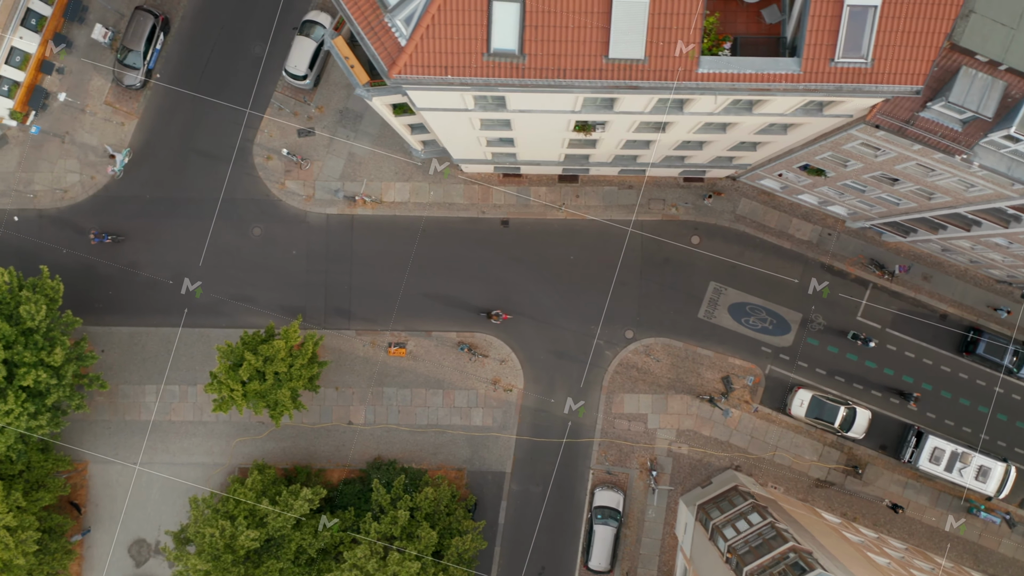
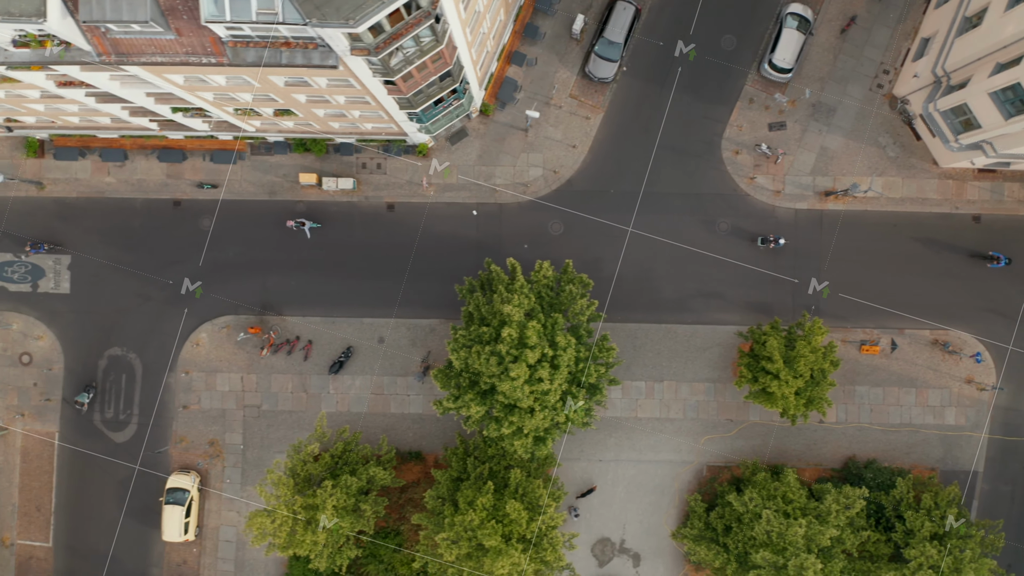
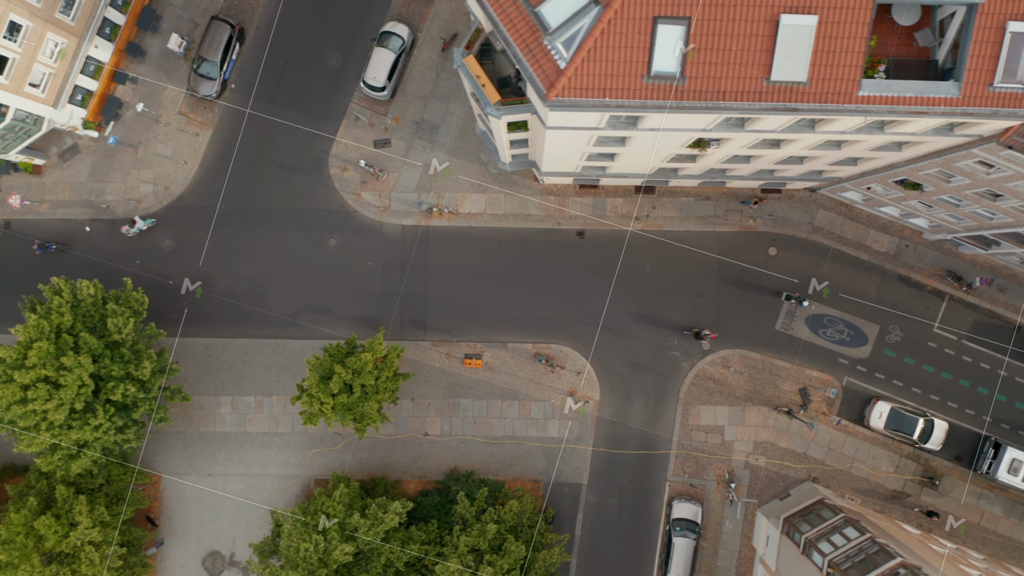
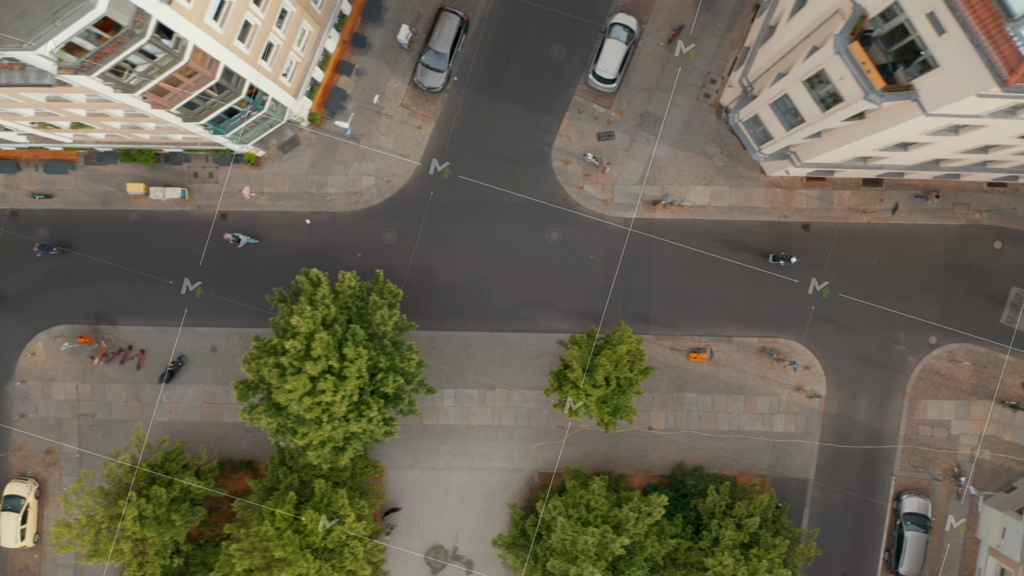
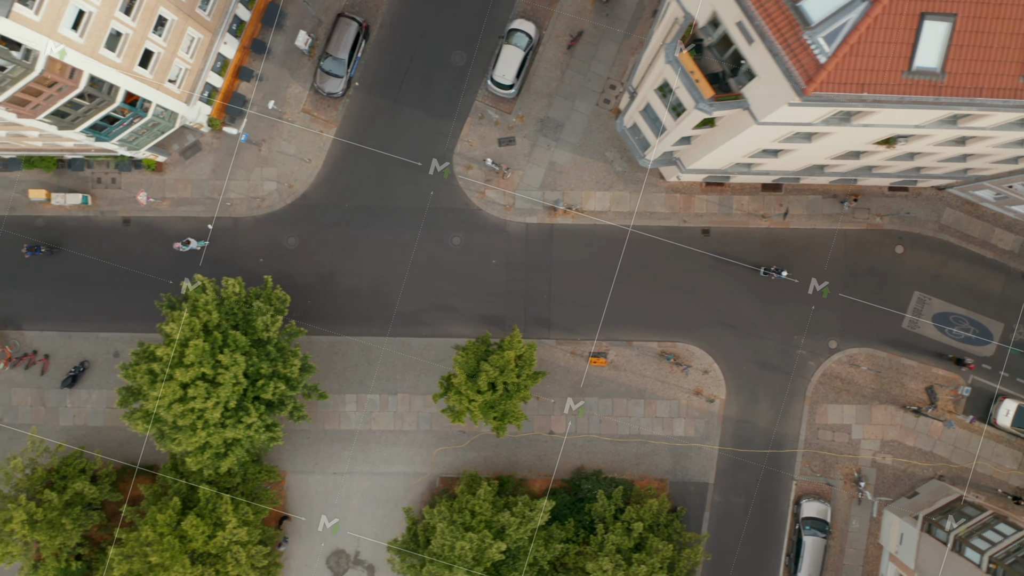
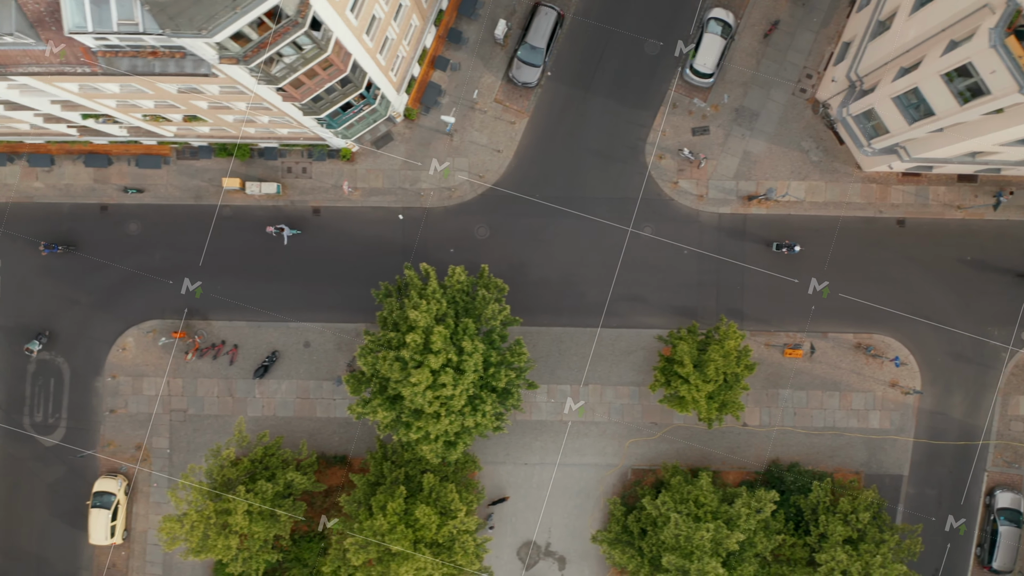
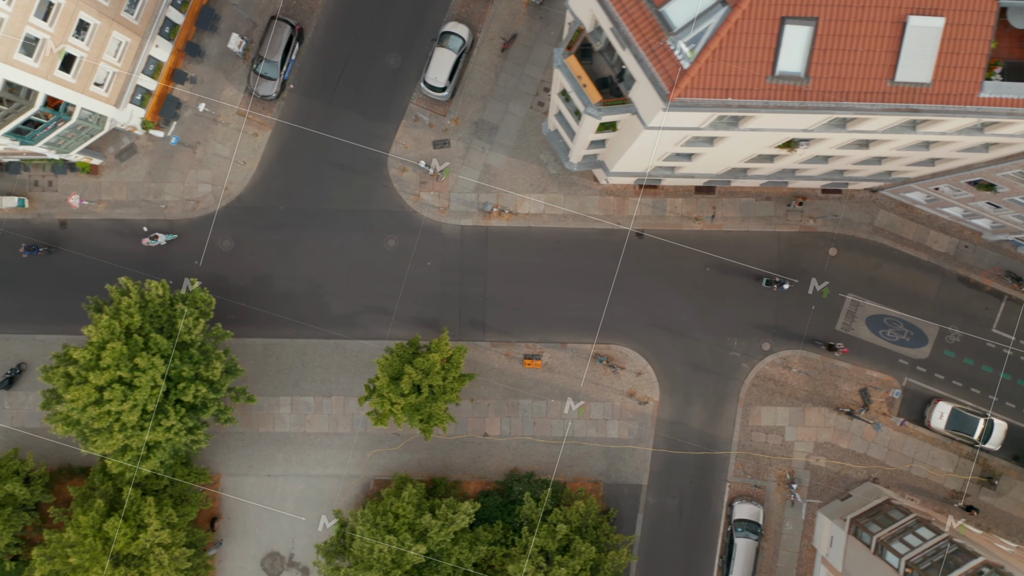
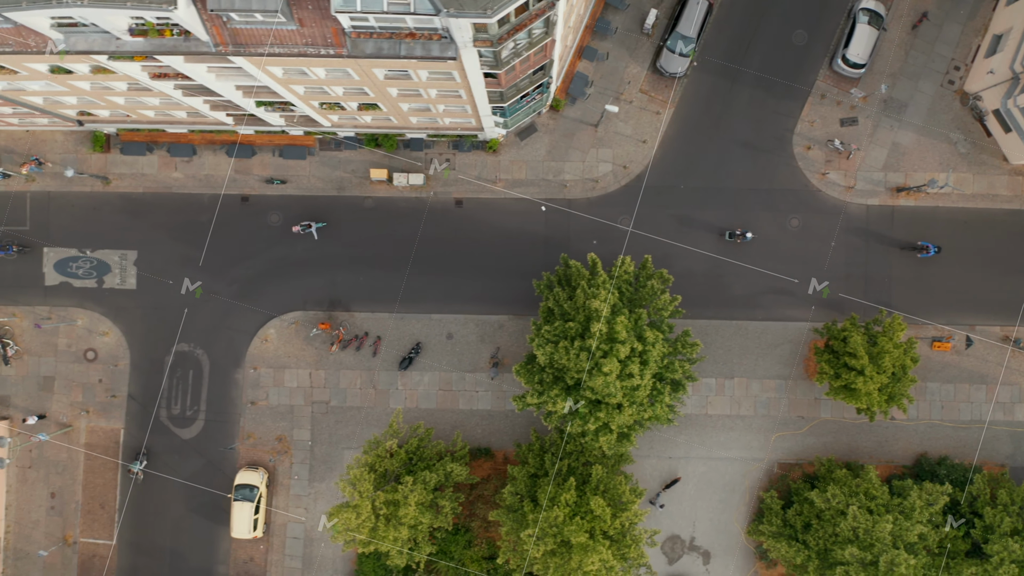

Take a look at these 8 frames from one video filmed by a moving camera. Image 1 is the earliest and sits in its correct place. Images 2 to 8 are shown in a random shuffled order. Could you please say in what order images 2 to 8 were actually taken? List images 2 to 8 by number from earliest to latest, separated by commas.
3, 7, 5, 4, 6, 2, 8
